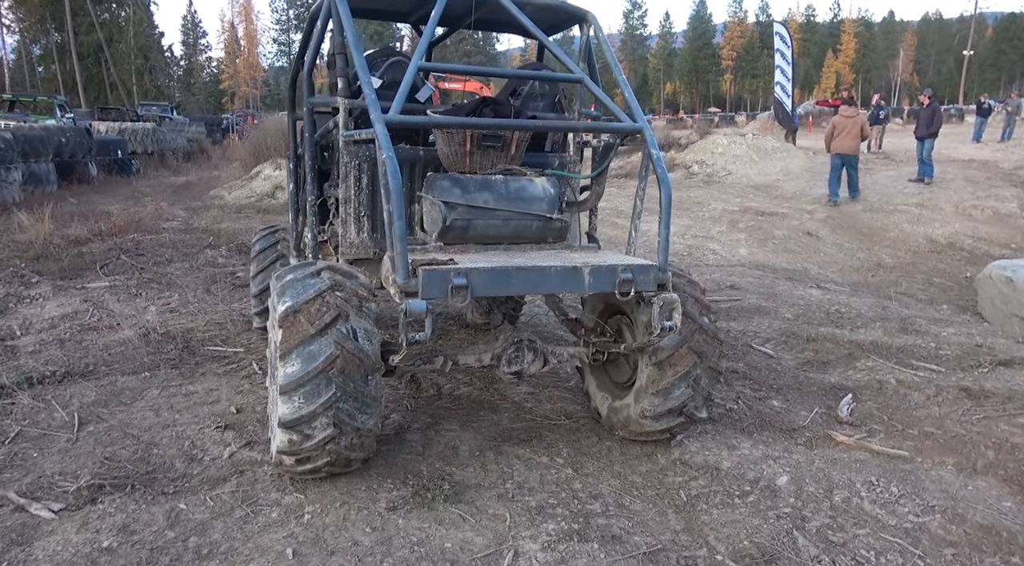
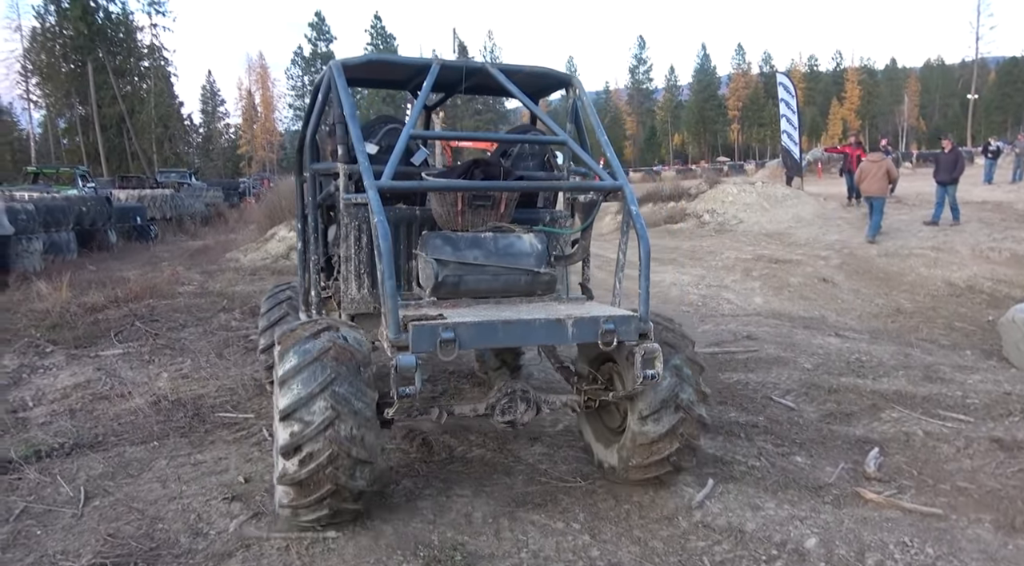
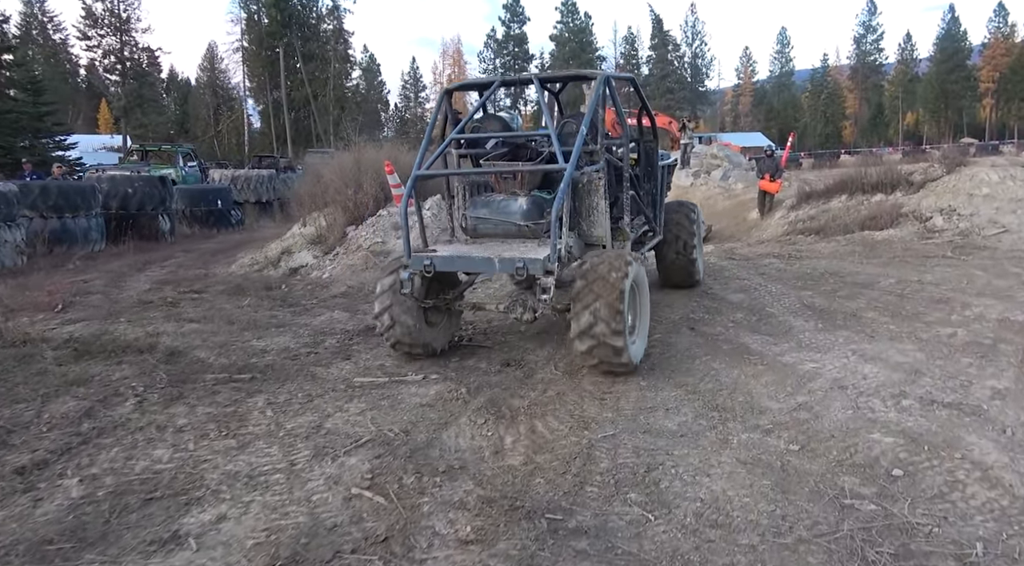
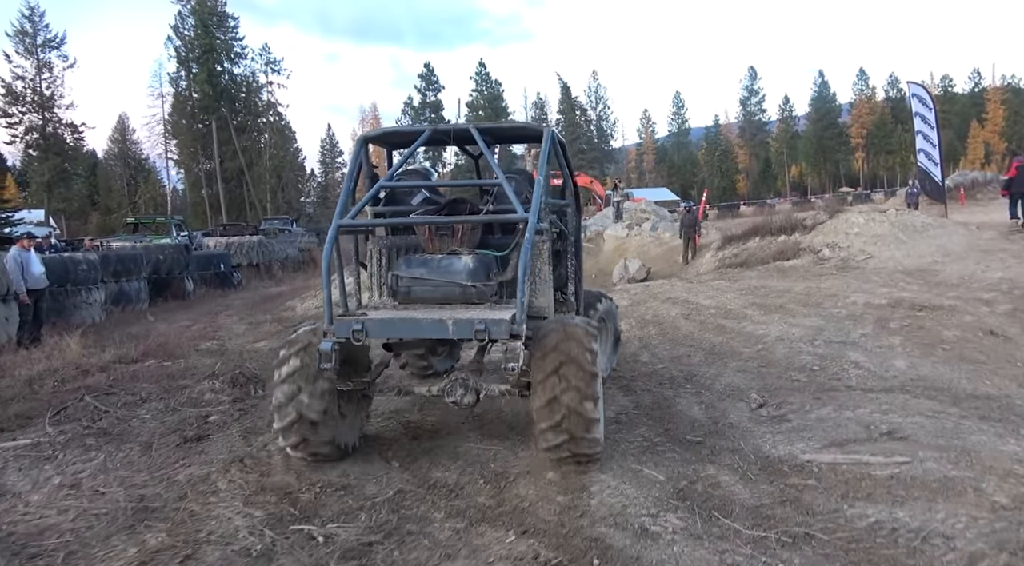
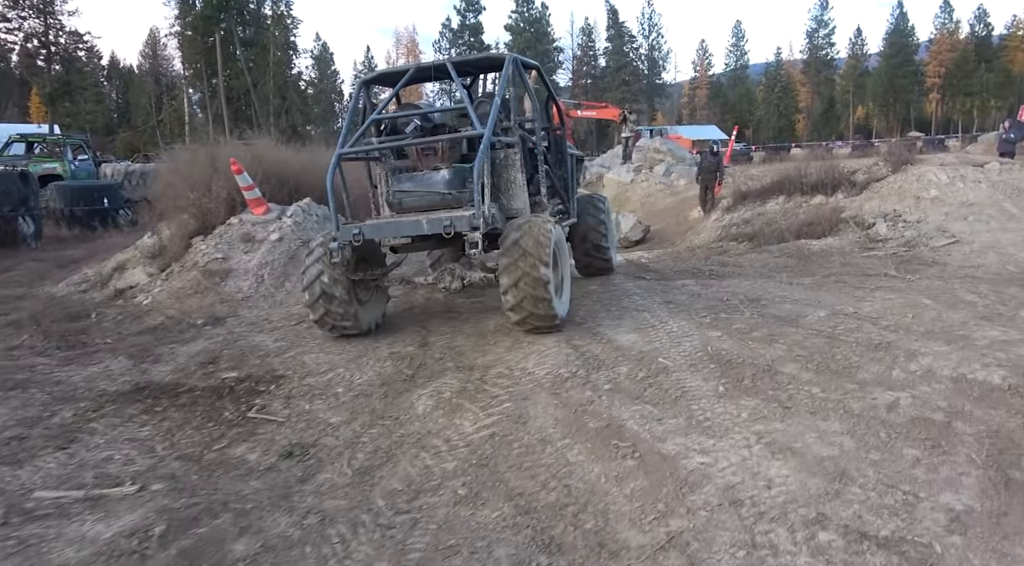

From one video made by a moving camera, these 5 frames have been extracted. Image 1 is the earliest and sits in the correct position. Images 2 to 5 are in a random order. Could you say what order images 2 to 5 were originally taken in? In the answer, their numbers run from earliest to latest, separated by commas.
2, 4, 3, 5
